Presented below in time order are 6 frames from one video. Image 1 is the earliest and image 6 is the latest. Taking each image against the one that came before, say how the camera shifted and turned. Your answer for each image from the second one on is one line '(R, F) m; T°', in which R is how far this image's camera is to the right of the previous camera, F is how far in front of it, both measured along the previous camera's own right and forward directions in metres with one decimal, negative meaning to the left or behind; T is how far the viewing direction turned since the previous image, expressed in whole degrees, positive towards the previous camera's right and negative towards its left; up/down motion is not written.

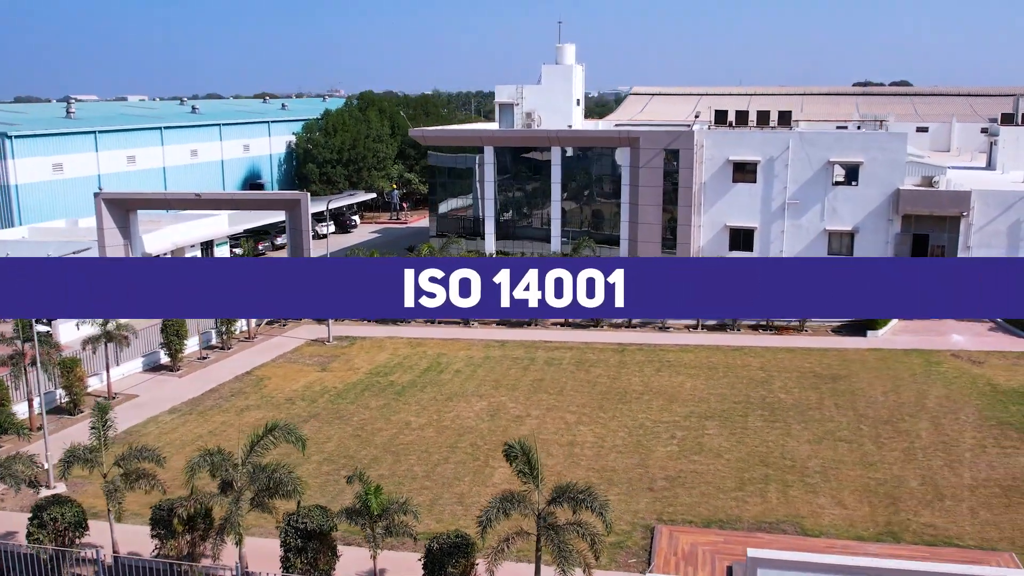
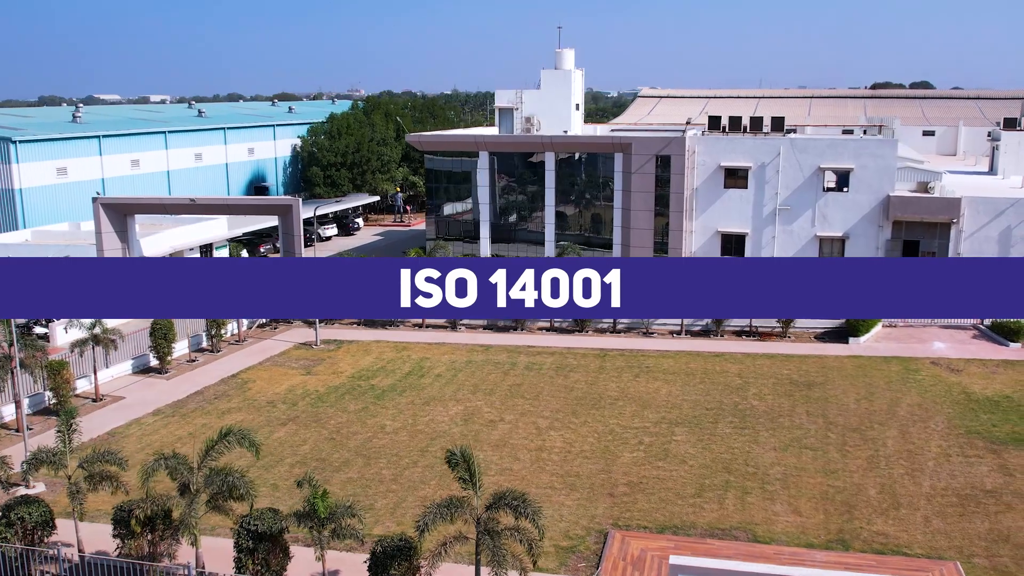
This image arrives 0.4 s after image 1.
(+0.9, -0.3) m; -1°
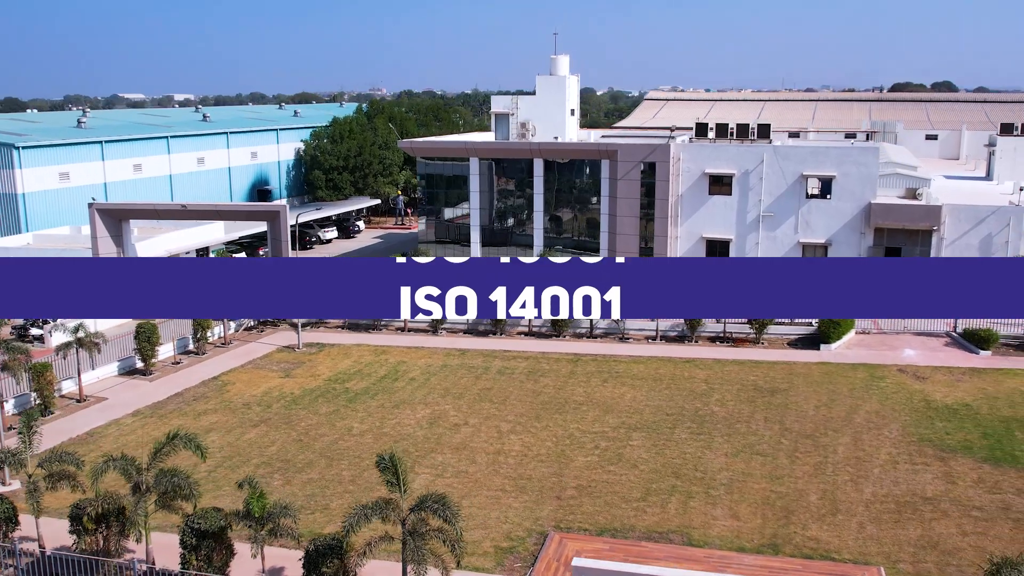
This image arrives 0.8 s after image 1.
(+1.1, -0.5) m; -1°
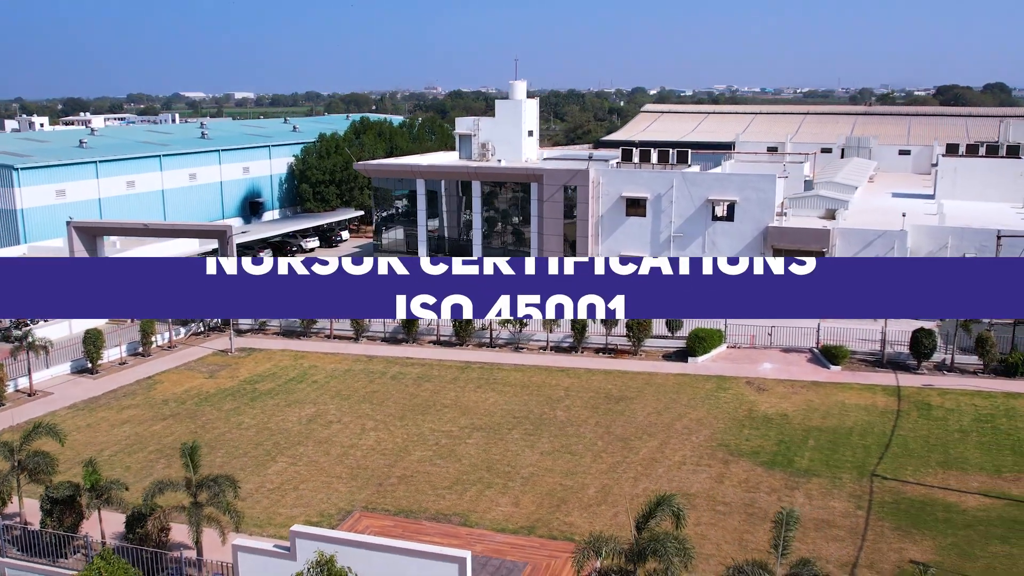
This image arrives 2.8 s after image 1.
(+4.4, -2.8) m; -4°
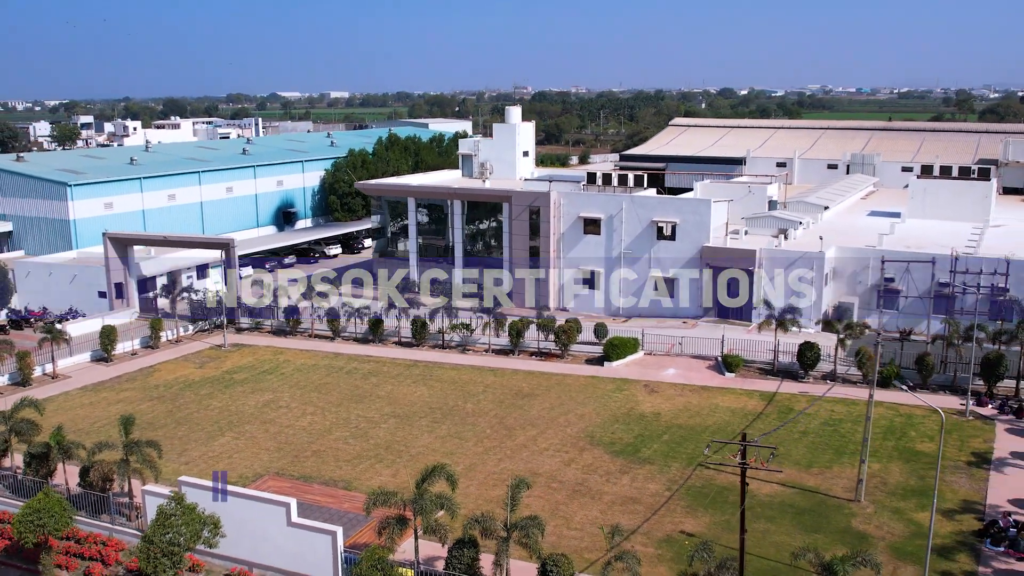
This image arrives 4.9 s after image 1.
(+4.8, -3.9) m; -6°
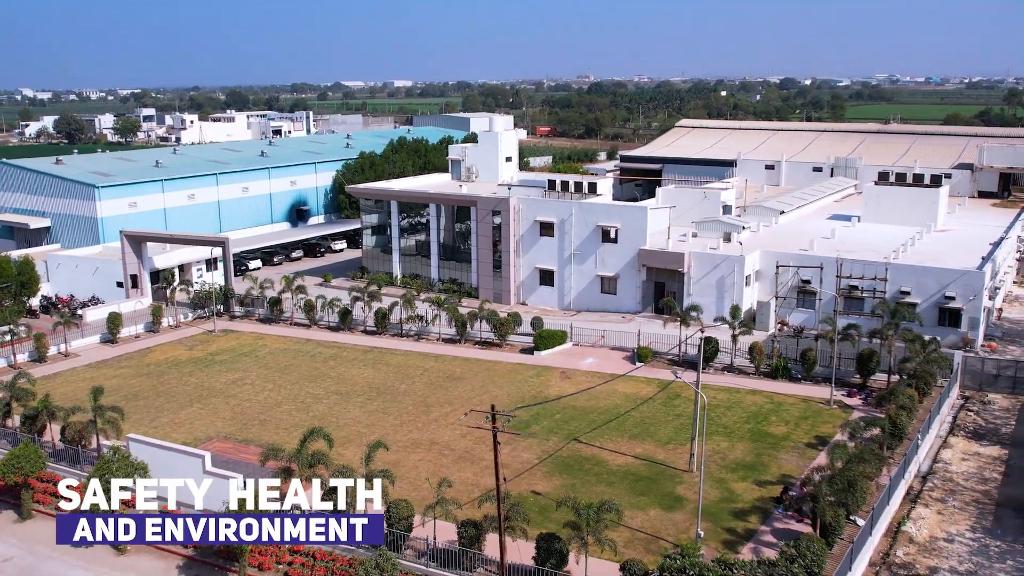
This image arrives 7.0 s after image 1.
(+4.4, -4.0) m; -4°
